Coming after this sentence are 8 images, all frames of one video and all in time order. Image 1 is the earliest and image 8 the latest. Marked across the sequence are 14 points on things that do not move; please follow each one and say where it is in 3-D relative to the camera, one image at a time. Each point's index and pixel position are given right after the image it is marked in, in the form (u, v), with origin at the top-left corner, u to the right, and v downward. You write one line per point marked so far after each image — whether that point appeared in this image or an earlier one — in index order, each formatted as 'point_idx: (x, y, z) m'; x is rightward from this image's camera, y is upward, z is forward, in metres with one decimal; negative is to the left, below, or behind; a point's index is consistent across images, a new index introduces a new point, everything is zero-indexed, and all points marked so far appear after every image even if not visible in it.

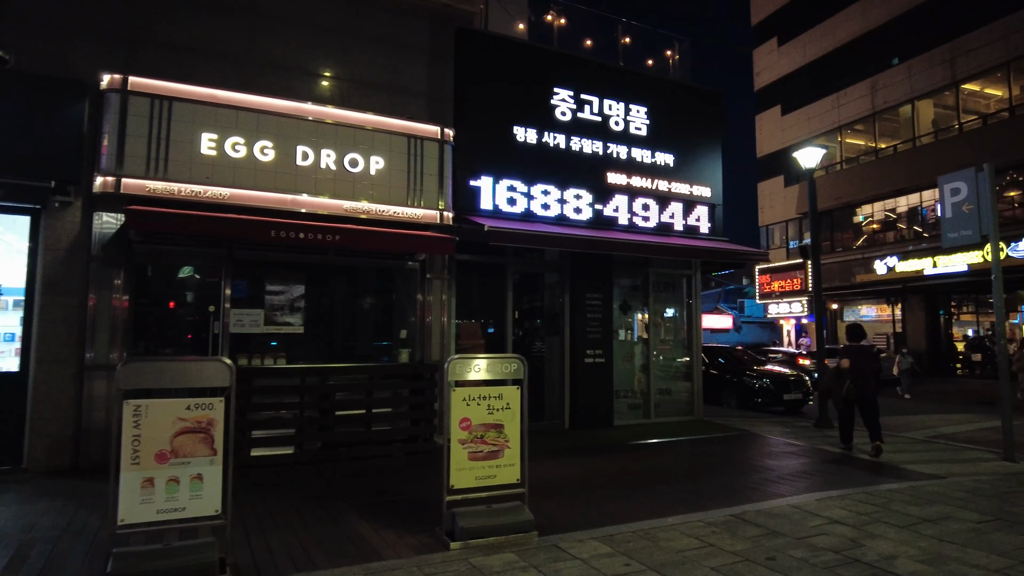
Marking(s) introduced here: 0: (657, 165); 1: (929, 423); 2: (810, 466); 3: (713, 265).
0: (+2.3, +2.0, +10.8) m
1: (+7.9, -2.6, +12.7) m
2: (+3.4, -2.1, +7.6) m
3: (+3.6, +0.4, +12.1) m
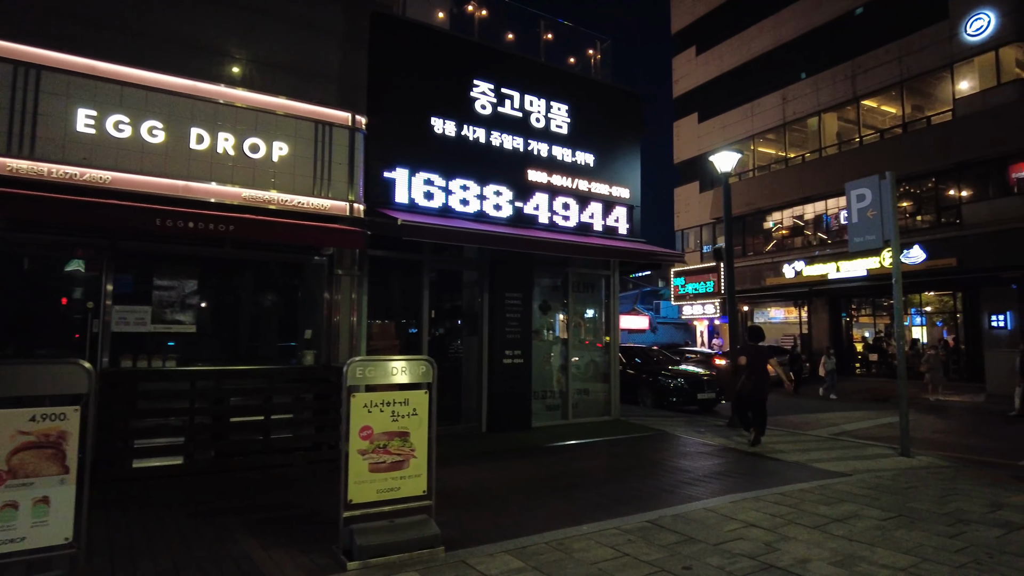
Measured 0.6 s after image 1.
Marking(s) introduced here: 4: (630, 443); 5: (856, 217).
0: (+1.0, +2.0, +10.7) m
1: (+6.2, -2.7, +13.2) m
2: (+2.5, -2.1, +7.7) m
3: (+2.1, +0.4, +12.1) m
4: (+1.7, -2.3, +9.6) m
5: (+4.9, +1.0, +9.4) m
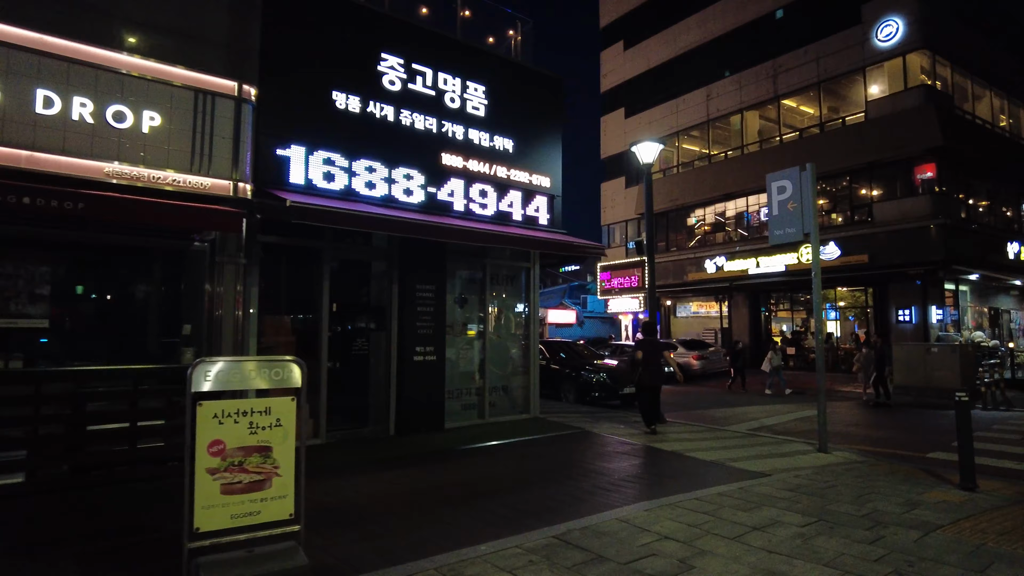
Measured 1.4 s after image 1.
0: (-0.3, +2.1, +10.2) m
1: (+4.6, -2.5, +13.2) m
2: (+1.4, -2.0, +7.3) m
3: (+0.7, +0.5, +11.6) m
4: (+0.5, -2.2, +9.2) m
5: (+3.7, +1.1, +9.3) m
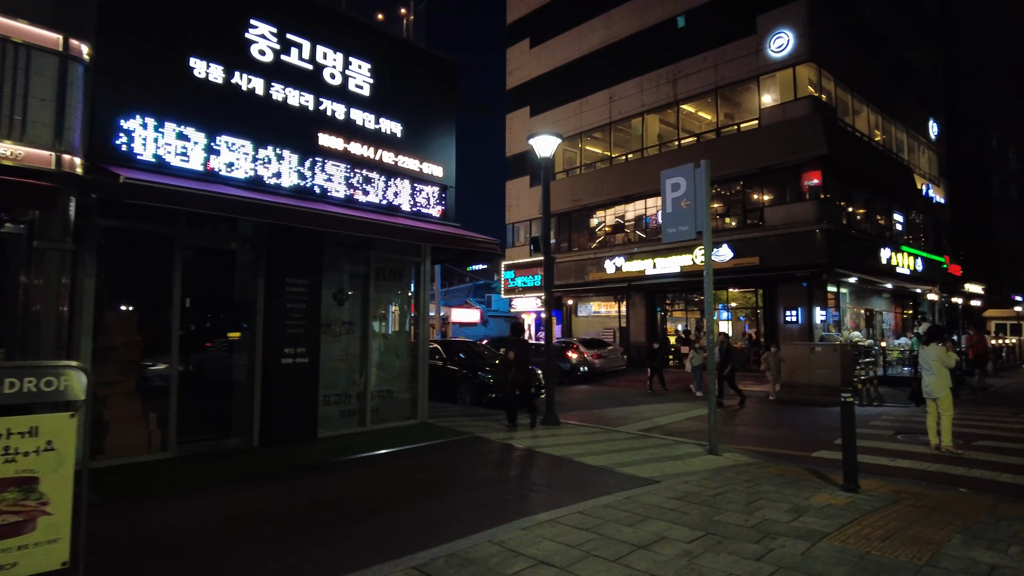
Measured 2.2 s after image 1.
0: (-1.8, +2.2, +9.4) m
1: (+2.5, -2.5, +13.1) m
2: (+0.2, -2.0, +6.8) m
3: (-1.1, +0.6, +11.0) m
4: (-1.0, -2.1, +8.5) m
5: (+2.2, +1.1, +9.1) m
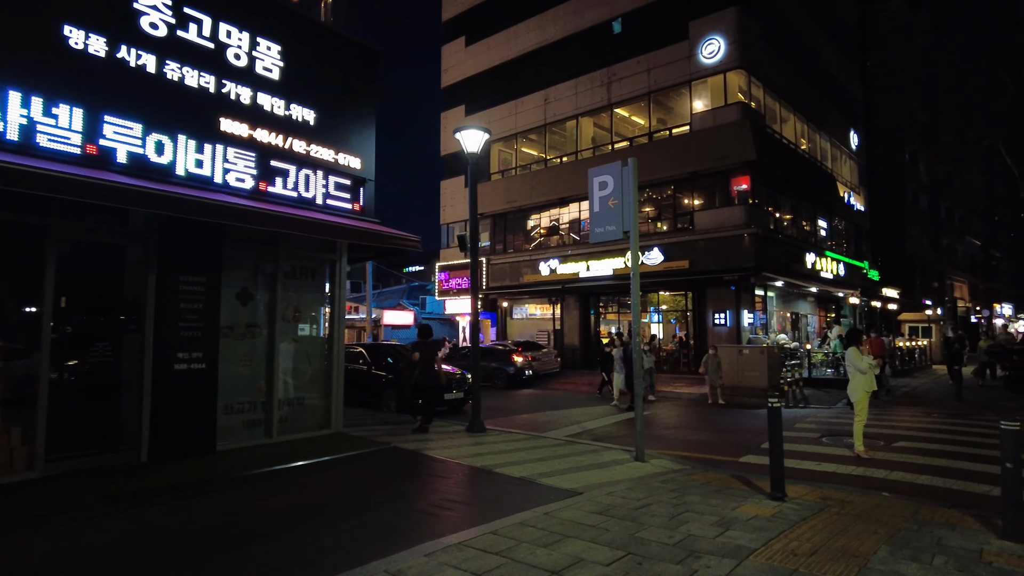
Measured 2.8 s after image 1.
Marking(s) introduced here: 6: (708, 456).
0: (-2.9, +2.2, +8.8) m
1: (+1.1, -2.6, +12.8) m
2: (-0.6, -2.0, +6.3) m
3: (-2.3, +0.6, +10.4) m
4: (-2.0, -2.1, +7.9) m
5: (+1.1, +1.1, +8.8) m
6: (+2.7, -2.3, +9.0) m
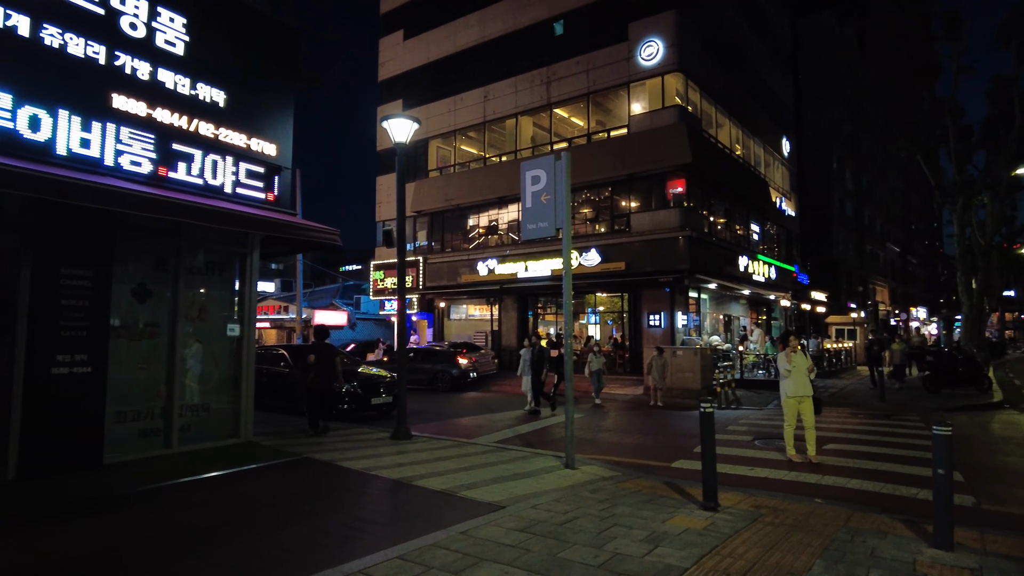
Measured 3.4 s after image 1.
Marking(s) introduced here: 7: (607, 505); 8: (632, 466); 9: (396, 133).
0: (-3.8, +2.3, +8.0) m
1: (-0.2, -2.5, +12.4) m
2: (-1.4, -1.9, +5.8) m
3: (-3.4, +0.6, +9.7) m
4: (-2.8, -2.1, +7.2) m
5: (+0.2, +1.1, +8.4) m
6: (+1.7, -2.3, +8.7) m
7: (+0.9, -1.9, +5.9) m
8: (+1.5, -2.2, +8.4) m
9: (-1.8, +2.4, +10.2) m
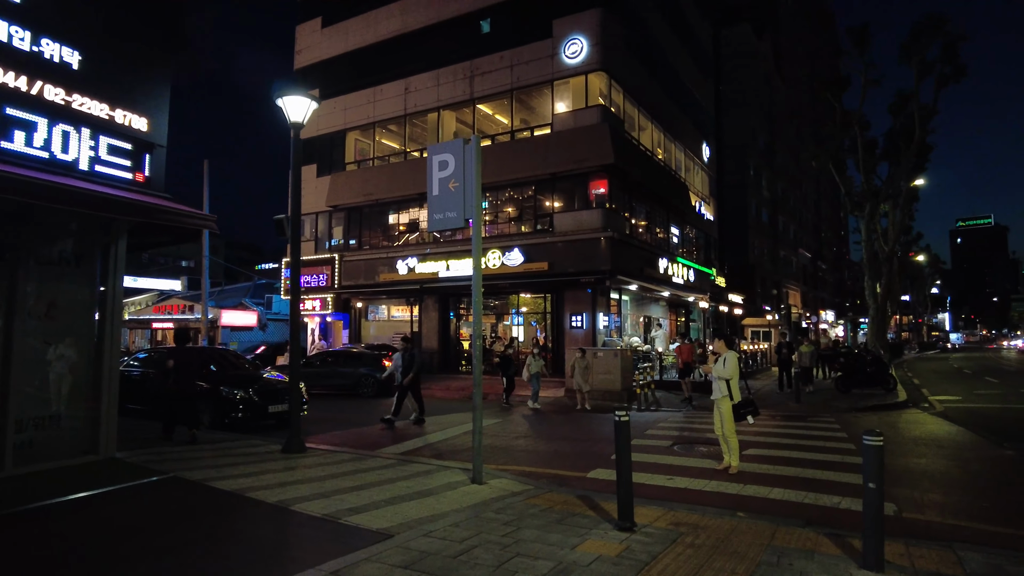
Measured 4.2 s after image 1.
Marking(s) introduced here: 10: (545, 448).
0: (-4.8, +2.3, +6.8) m
1: (-1.7, -2.5, +11.6) m
2: (-2.2, -1.9, +4.8) m
3: (-4.6, +0.7, +8.5) m
4: (-3.8, -2.0, +6.2) m
5: (-0.9, +1.1, +7.6) m
6: (+0.5, -2.2, +8.1) m
7: (0.0, -1.9, +5.2) m
8: (+0.4, -2.2, +7.7) m
9: (-3.0, +2.4, +9.2) m
10: (+0.5, -2.4, +9.9) m
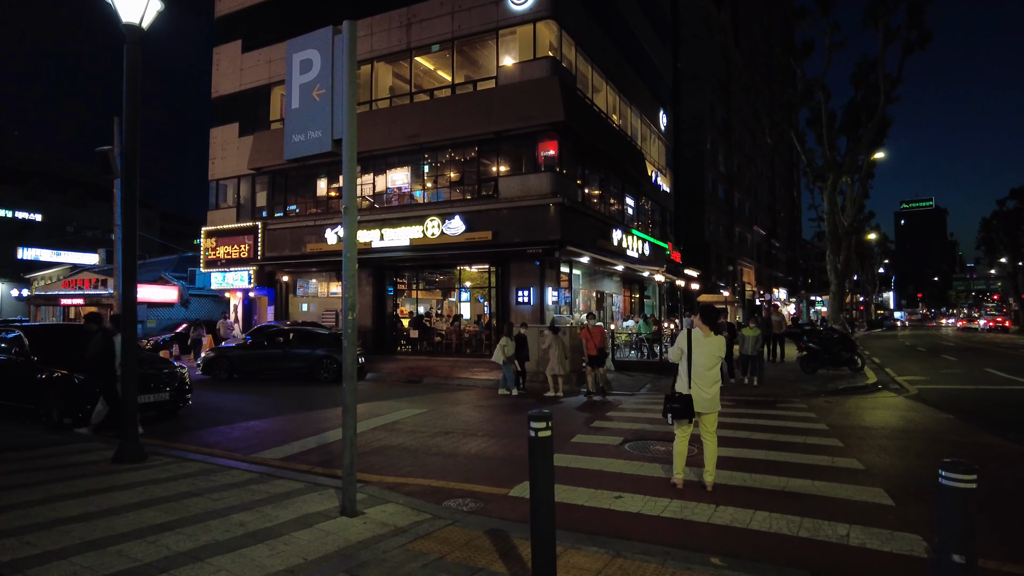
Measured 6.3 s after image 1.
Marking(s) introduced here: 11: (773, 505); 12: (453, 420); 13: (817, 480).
0: (-5.6, +2.7, +4.4) m
1: (-2.9, -2.0, +9.4) m
2: (-2.9, -1.6, +2.7) m
3: (-5.5, +1.1, +6.1) m
4: (-4.6, -1.6, +3.9) m
5: (-1.7, +1.5, +5.4) m
6: (-0.4, -1.8, +6.1) m
7: (-0.7, -1.6, +3.2) m
8: (-0.5, -1.8, +5.8) m
9: (-4.0, +2.9, +6.9) m
10: (-0.5, -1.9, +7.9) m
11: (+2.1, -1.8, +5.5) m
12: (-1.0, -2.1, +10.5) m
13: (+2.9, -1.8, +6.4) m
